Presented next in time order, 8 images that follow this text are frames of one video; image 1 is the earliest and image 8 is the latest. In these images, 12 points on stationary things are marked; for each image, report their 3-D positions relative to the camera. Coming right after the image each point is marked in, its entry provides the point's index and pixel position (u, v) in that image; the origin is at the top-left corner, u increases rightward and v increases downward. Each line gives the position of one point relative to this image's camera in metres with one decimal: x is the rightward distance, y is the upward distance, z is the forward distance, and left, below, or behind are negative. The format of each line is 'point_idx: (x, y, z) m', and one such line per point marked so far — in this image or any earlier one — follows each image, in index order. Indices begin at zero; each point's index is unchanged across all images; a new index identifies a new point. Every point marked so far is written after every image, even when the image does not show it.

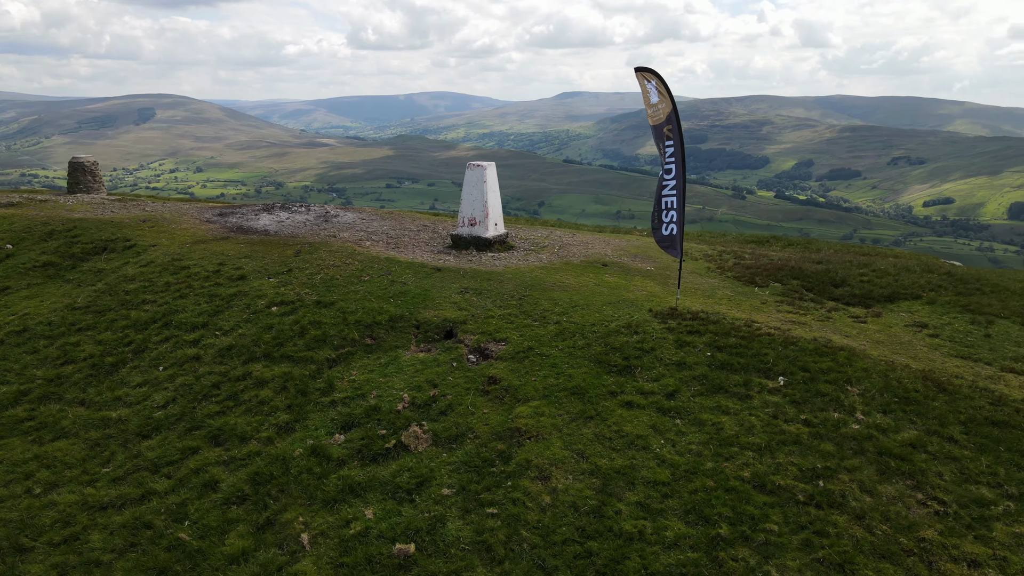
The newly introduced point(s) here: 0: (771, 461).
0: (+3.4, -2.3, +9.6) m
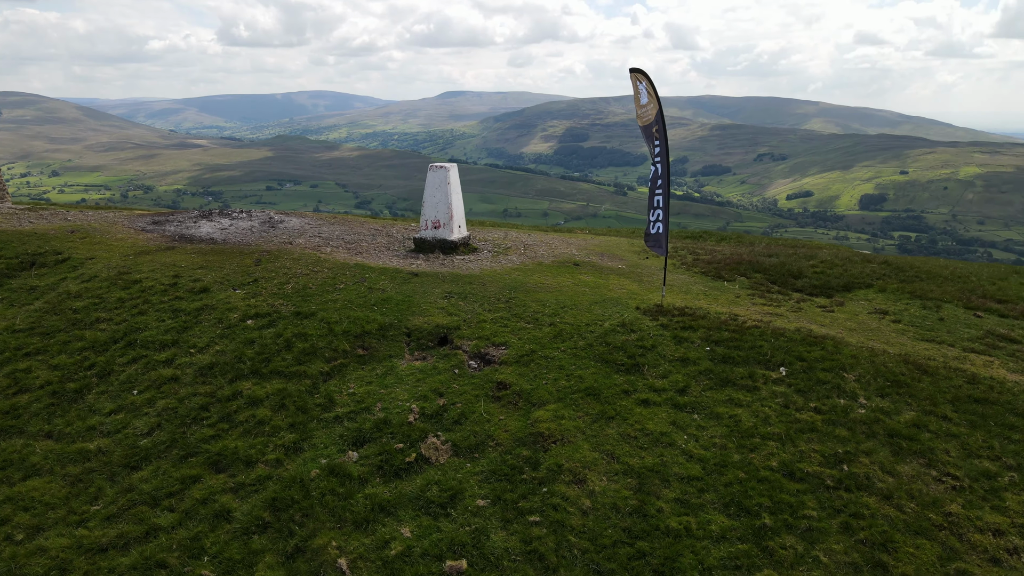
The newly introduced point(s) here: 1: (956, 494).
0: (+3.8, -2.2, +9.9) m
1: (+5.5, -2.6, +9.2) m
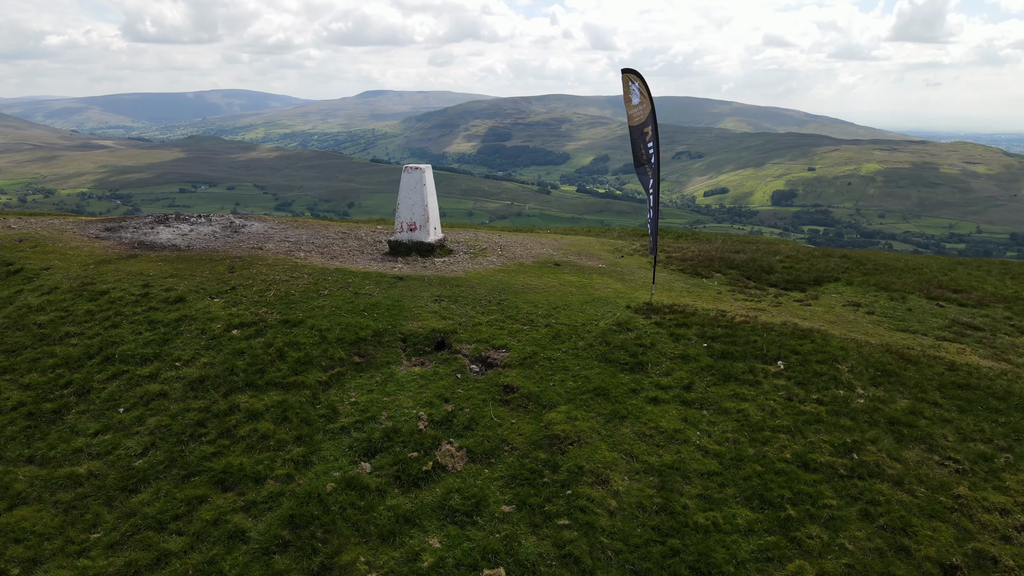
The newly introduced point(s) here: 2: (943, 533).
0: (+4.0, -2.1, +10.2) m
1: (+5.9, -2.5, +9.6) m
2: (+5.1, -2.9, +8.8) m
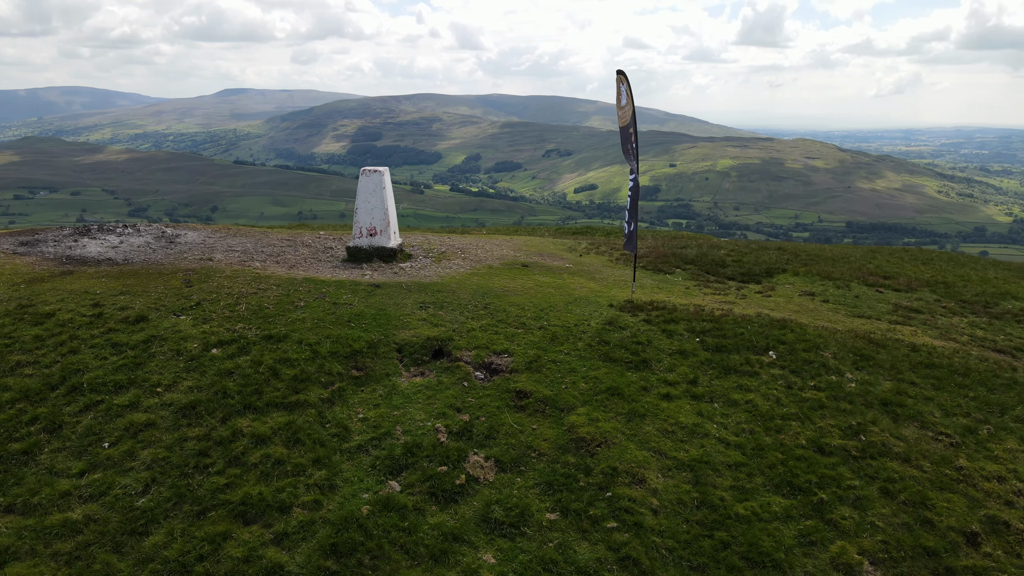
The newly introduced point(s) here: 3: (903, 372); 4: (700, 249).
0: (+4.4, -2.0, +10.7) m
1: (+6.3, -2.3, +10.4) m
2: (+5.7, -2.8, +9.5) m
3: (+6.6, -1.4, +12.4) m
4: (+4.9, +1.0, +19.4) m
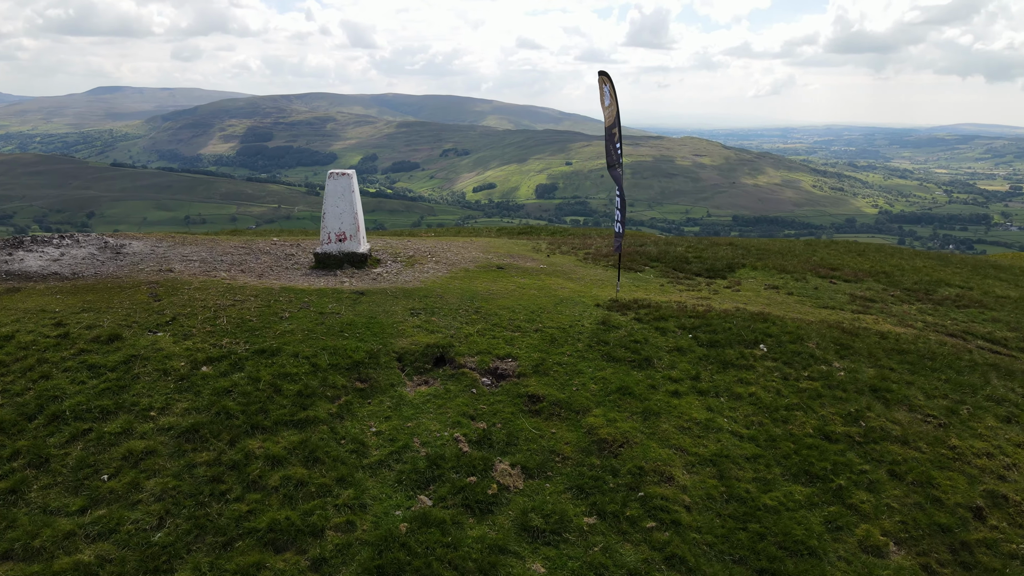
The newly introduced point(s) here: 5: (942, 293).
0: (+4.6, -1.9, +11.1) m
1: (+6.5, -2.1, +11.1) m
2: (+6.1, -2.7, +10.1) m
3: (+6.5, -1.3, +13.1) m
4: (+3.9, +1.1, +19.8) m
5: (+10.8, -0.1, +18.4) m
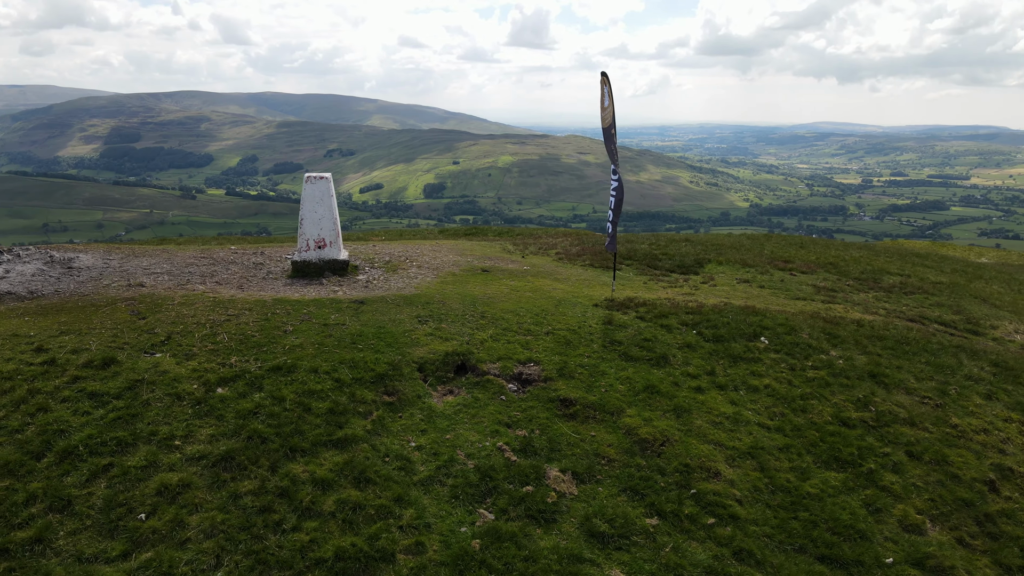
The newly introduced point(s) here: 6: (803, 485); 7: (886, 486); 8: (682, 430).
0: (+5.0, -1.8, +11.6) m
1: (+6.9, -2.0, +11.9) m
2: (+6.6, -2.5, +10.8) m
3: (+6.6, -1.1, +13.8) m
4: (+3.0, +1.2, +20.1) m
5: (+10.0, +0.2, +19.7) m
6: (+3.9, -2.7, +10.0) m
7: (+5.1, -2.7, +10.1) m
8: (+2.4, -2.0, +10.6) m
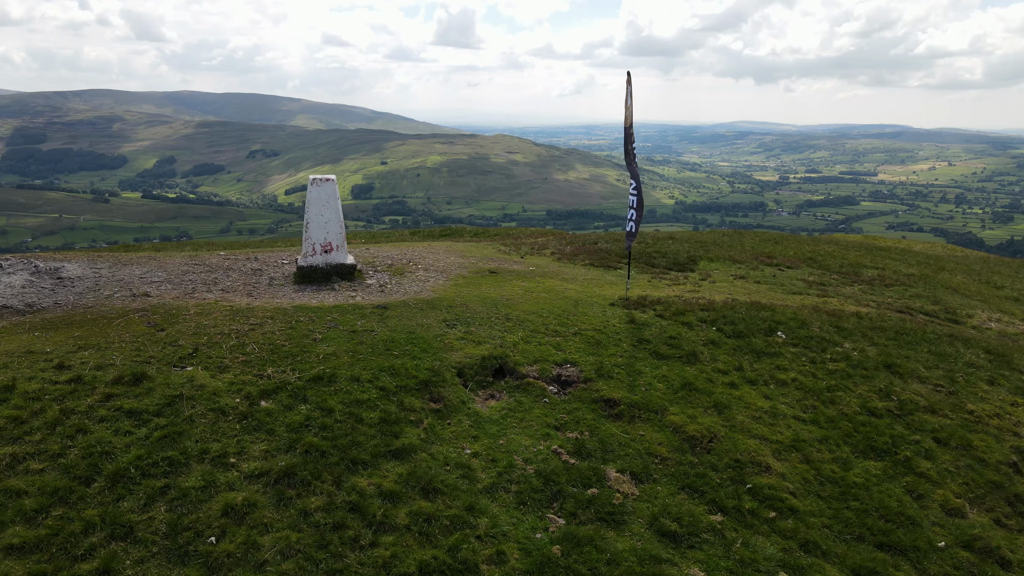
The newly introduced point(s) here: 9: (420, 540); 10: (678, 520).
0: (+5.6, -1.7, +12.0) m
1: (+7.4, -1.8, +12.4) m
2: (+7.3, -2.4, +11.3) m
3: (+7.0, -1.0, +14.3) m
4: (+2.8, +1.2, +20.3) m
5: (+9.8, +0.4, +20.4) m
6: (+4.7, -2.6, +10.3) m
7: (+5.8, -2.6, +10.5) m
8: (+3.1, -2.0, +10.7) m
9: (-0.9, -2.8, +8.1) m
10: (+2.1, -2.9, +9.1) m
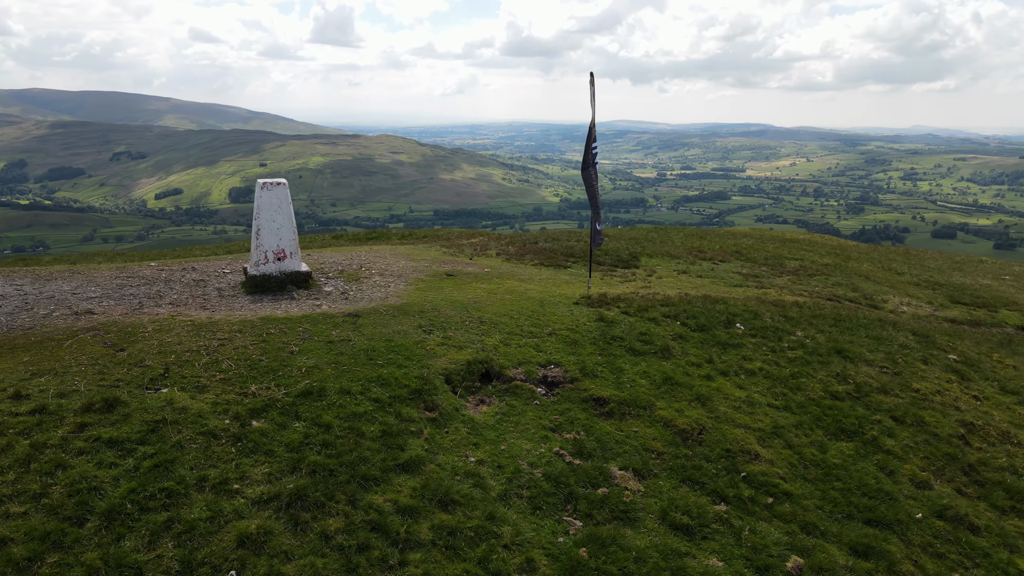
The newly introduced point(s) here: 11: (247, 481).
0: (+5.2, -1.6, +12.6) m
1: (+7.0, -1.6, +13.4) m
2: (+7.0, -2.2, +12.2) m
3: (+6.2, -0.8, +15.1) m
4: (+1.1, +1.3, +20.4) m
5: (+8.1, +0.7, +21.6) m
6: (+4.6, -2.5, +10.8) m
7: (+5.7, -2.5, +11.3) m
8: (+3.0, -1.9, +11.1) m
9: (-0.6, -2.8, +7.9) m
10: (+2.2, -2.8, +9.3) m
11: (-3.0, -2.1, +8.1) m
